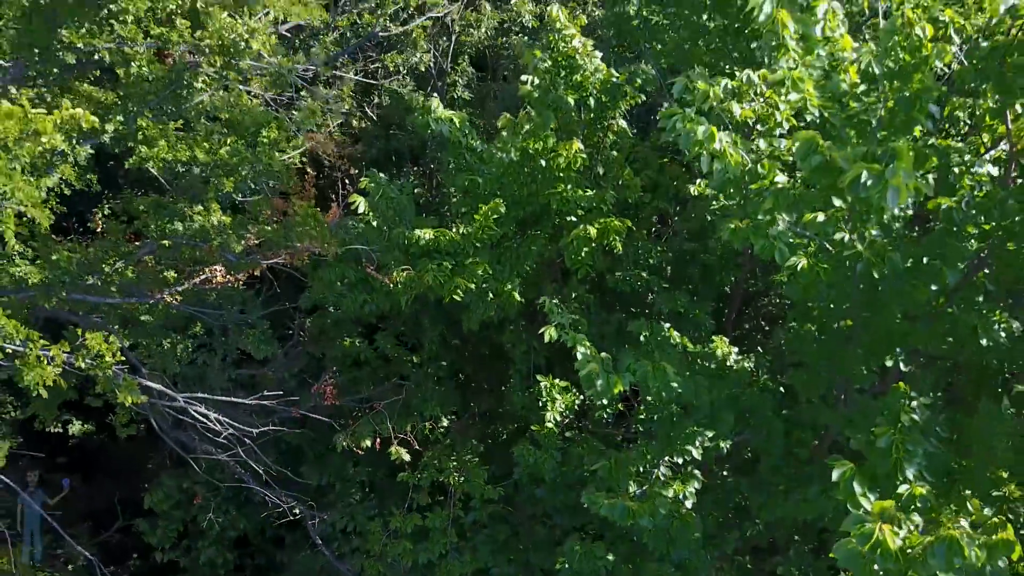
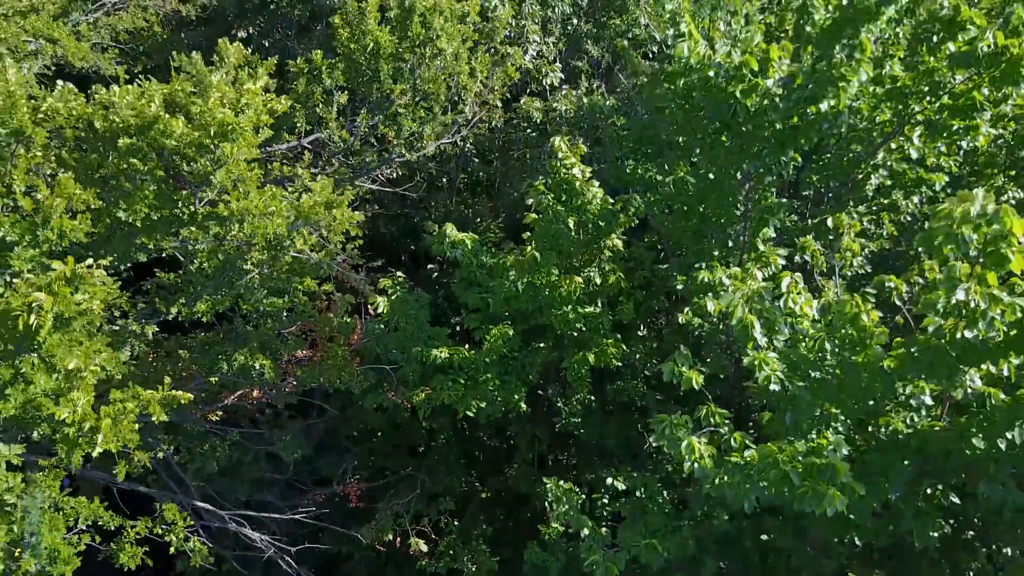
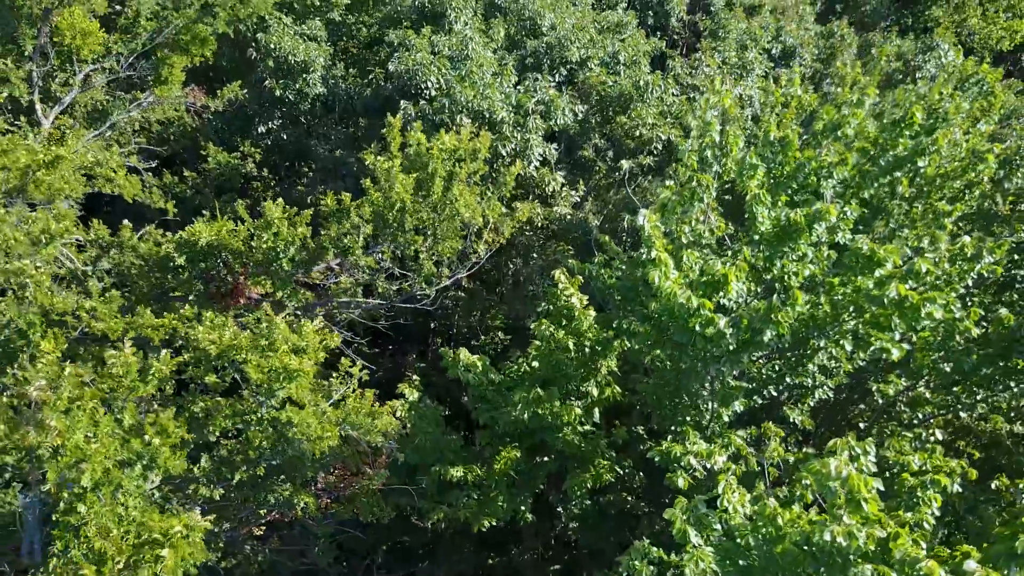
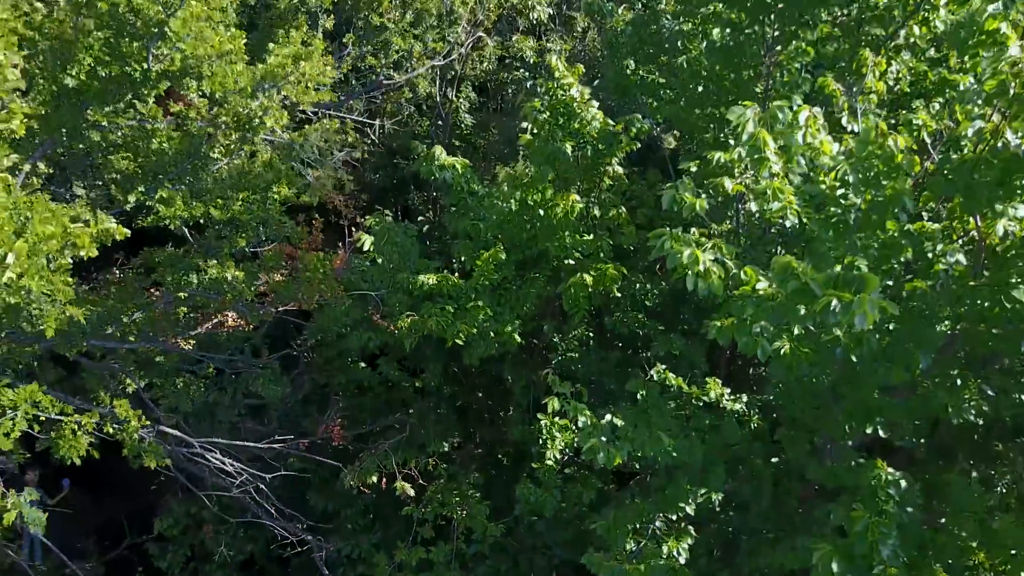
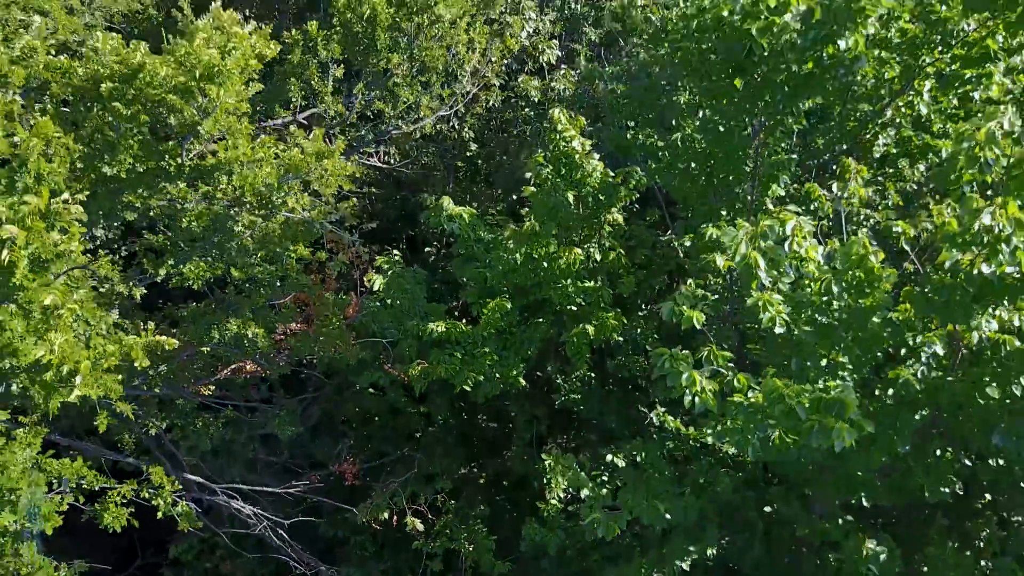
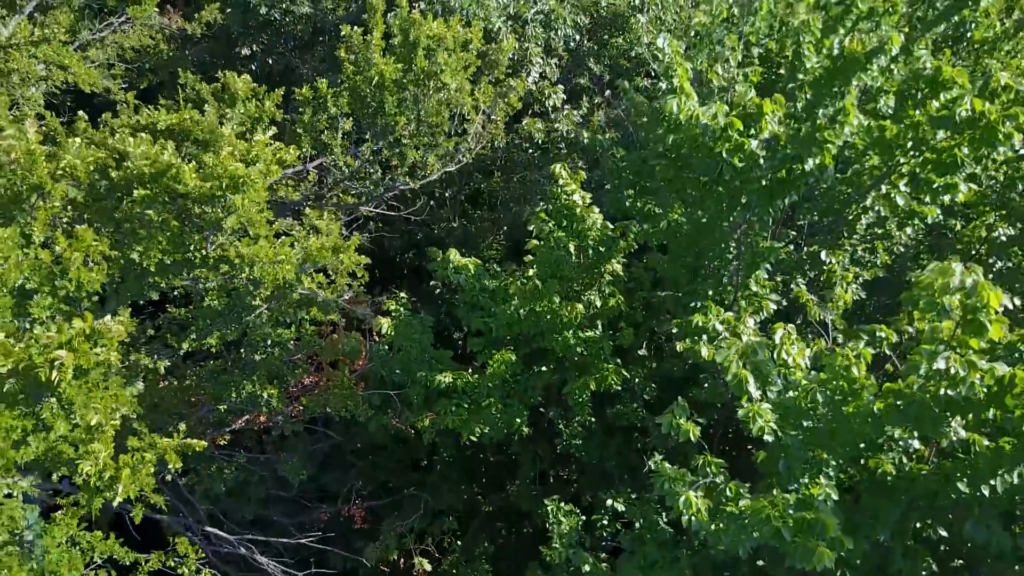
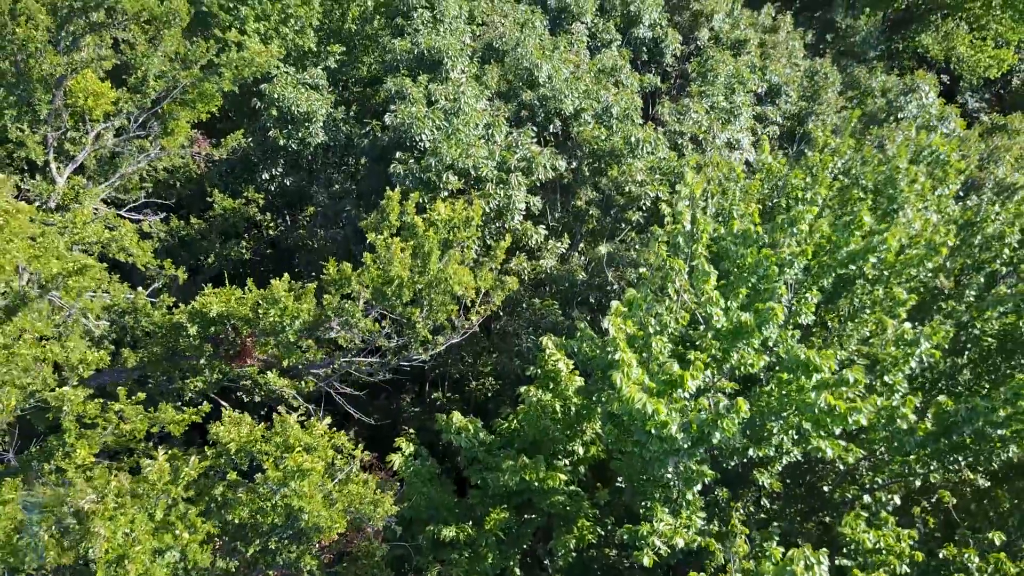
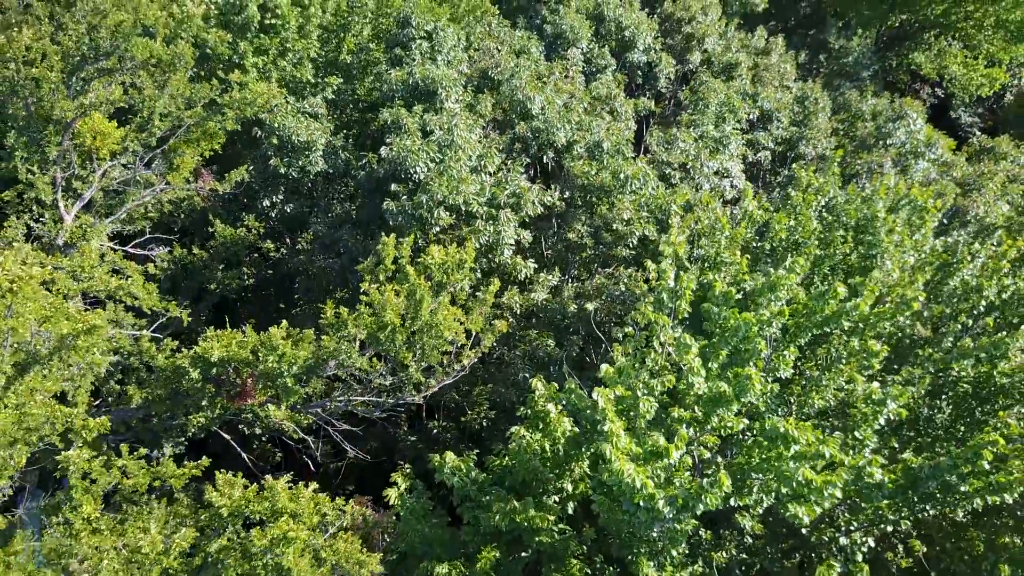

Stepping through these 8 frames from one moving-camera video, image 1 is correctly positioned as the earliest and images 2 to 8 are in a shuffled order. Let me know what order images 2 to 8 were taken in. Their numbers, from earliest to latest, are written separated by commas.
4, 5, 2, 6, 3, 7, 8
